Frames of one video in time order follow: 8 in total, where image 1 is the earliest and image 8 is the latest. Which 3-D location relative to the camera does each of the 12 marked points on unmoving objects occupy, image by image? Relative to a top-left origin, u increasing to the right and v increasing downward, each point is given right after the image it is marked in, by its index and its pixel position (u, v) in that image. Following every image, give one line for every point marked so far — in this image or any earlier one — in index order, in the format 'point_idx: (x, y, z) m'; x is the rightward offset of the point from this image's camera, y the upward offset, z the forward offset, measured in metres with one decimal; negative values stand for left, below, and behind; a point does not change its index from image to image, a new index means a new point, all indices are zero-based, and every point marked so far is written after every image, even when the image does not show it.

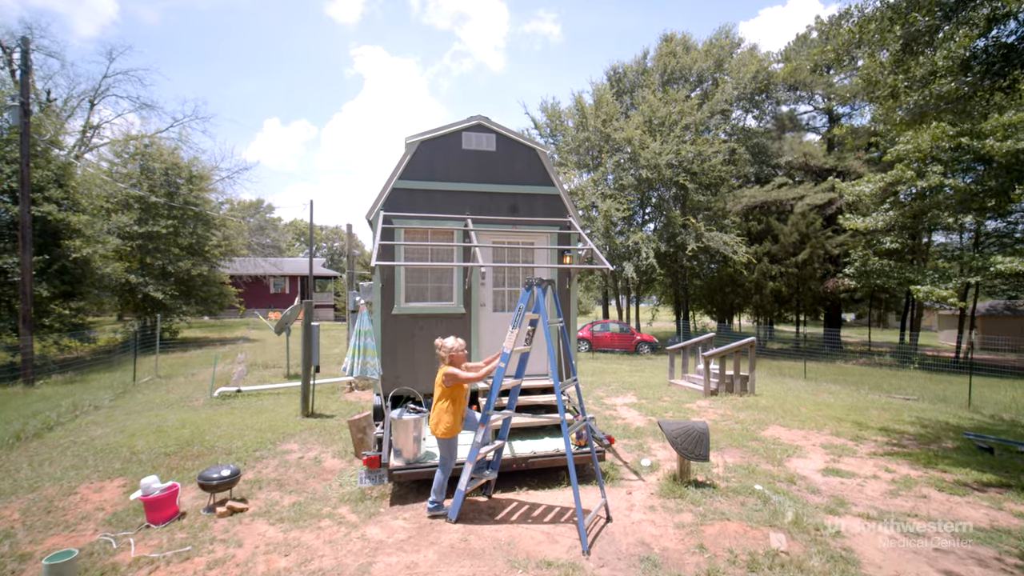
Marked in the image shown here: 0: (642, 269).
0: (+5.4, +0.8, +19.6) m
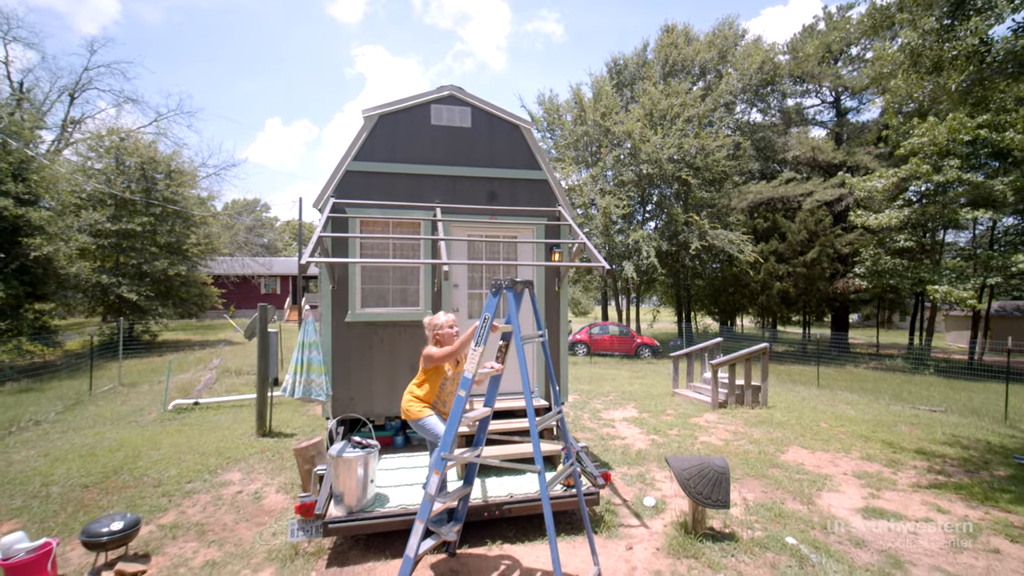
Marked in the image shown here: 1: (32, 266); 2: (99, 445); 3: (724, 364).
0: (+5.1, +0.8, +18.6) m
1: (-14.2, +0.6, +14.1) m
2: (-6.1, -2.3, +7.0) m
3: (+4.1, -1.5, +9.2) m
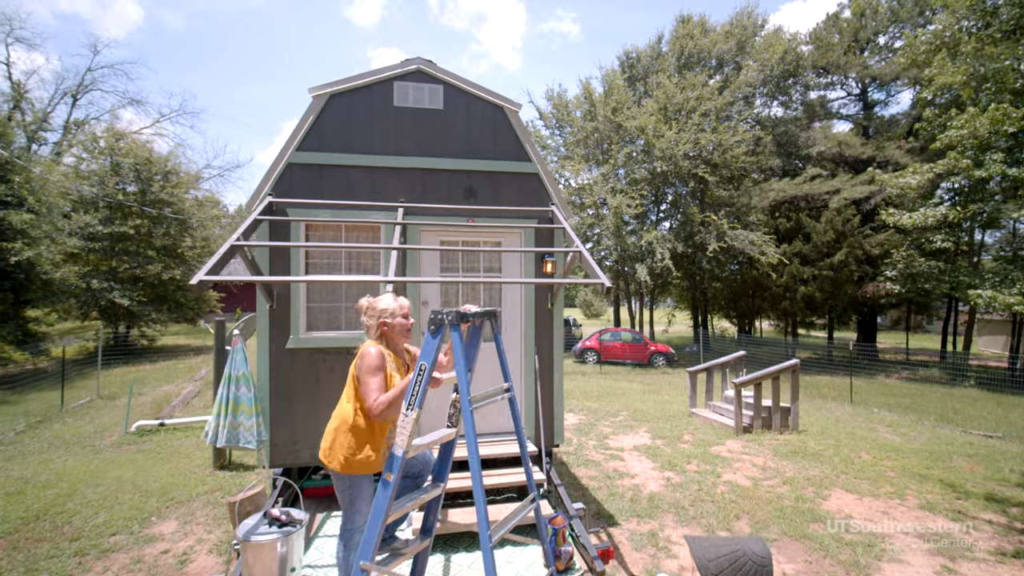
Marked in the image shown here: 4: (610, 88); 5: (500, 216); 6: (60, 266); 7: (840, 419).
0: (+5.3, +0.6, +17.5) m
1: (-14.2, +0.5, +13.5) m
2: (-6.2, -2.5, +6.2) m
3: (+4.0, -1.6, +8.1) m
4: (+3.9, +8.0, +19.0) m
5: (-0.1, +0.7, +4.4) m
6: (-15.1, +0.7, +15.9) m
7: (+6.7, -2.7, +9.7) m
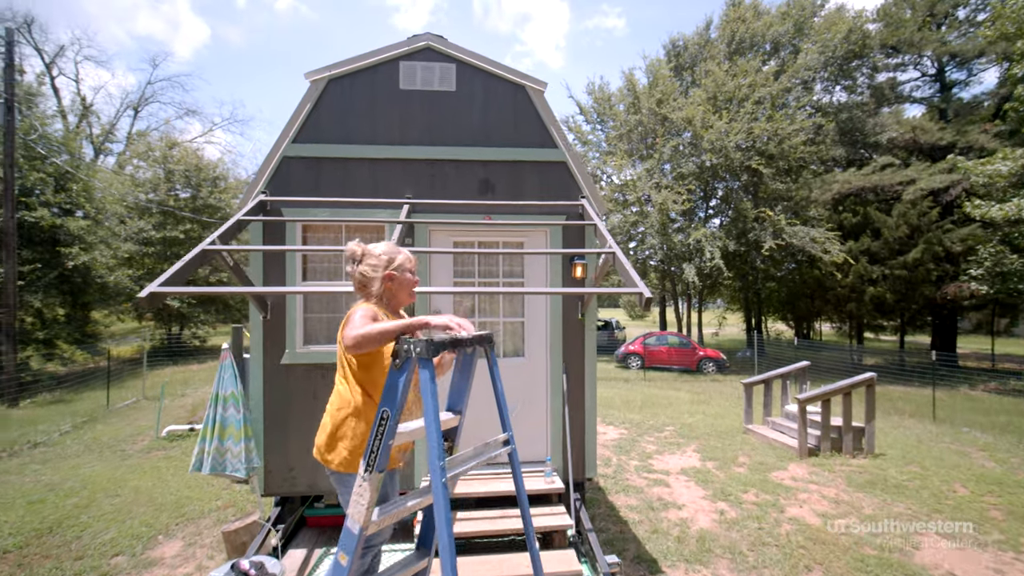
0: (+6.7, +0.6, +16.4) m
1: (-13.1, +0.4, +14.2) m
2: (-5.8, -2.6, +6.2) m
3: (+4.6, -1.7, +7.2) m
4: (+5.4, +7.9, +18.0) m
5: (+0.1, +0.6, +3.9) m
6: (-13.8, +0.7, +16.6) m
7: (+7.3, -2.7, +8.5) m
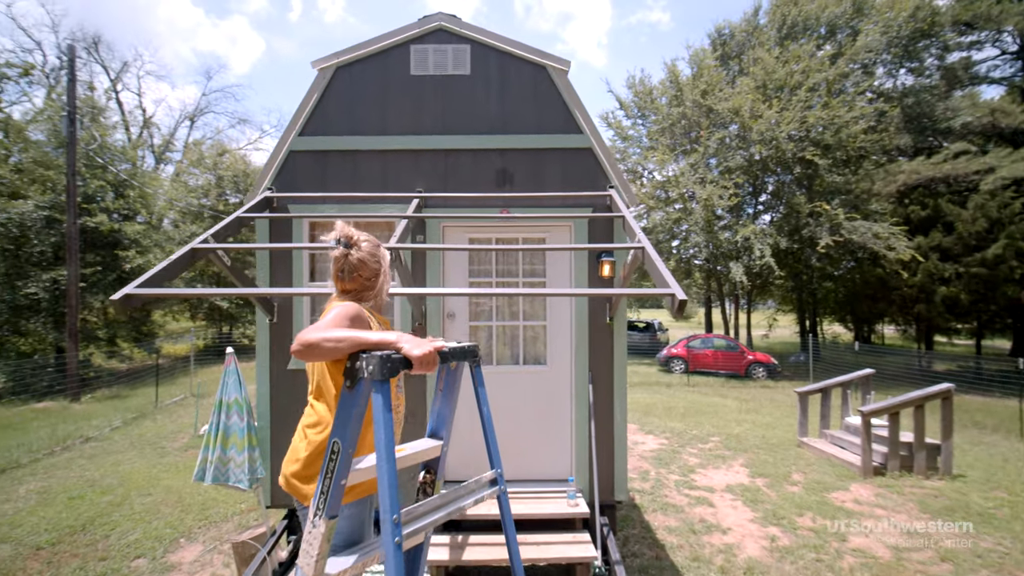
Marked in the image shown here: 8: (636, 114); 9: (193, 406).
0: (+7.9, +0.6, +15.4) m
1: (-12.0, +0.3, +14.9) m
2: (-5.5, -2.6, +6.3) m
3: (+5.0, -1.7, +6.4) m
4: (+6.7, +7.9, +17.2) m
5: (+0.2, +0.6, +3.5) m
6: (-12.5, +0.6, +17.4) m
7: (+7.9, -2.7, +7.5) m
8: (+5.0, +7.0, +19.1) m
9: (-7.6, -2.8, +11.4) m
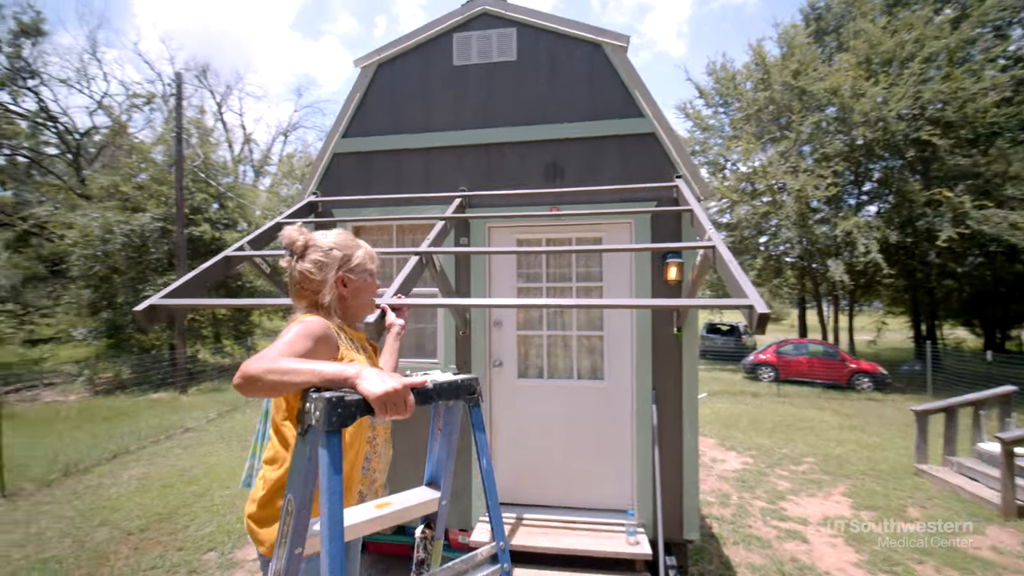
0: (+10.0, +0.6, +13.7) m
1: (-9.7, +0.2, +16.3) m
2: (-4.6, -2.6, +6.8) m
3: (+5.7, -1.7, +5.3) m
4: (+9.0, +7.9, +15.6) m
5: (+0.6, +0.6, +3.1) m
6: (-9.8, +0.5, +18.8) m
7: (+8.8, -2.7, +5.9) m
8: (+7.6, +7.0, +17.8) m
9: (-5.9, -2.9, +12.1) m
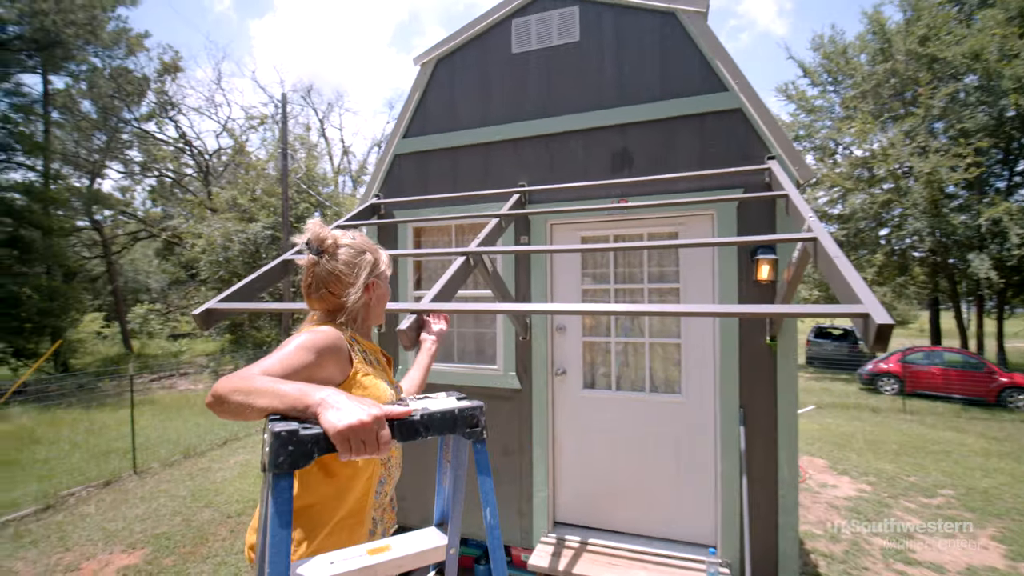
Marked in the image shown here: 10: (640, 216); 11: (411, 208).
0: (+12.0, +0.6, +11.5) m
1: (-6.9, +0.2, +17.6) m
2: (-3.5, -2.7, +7.3) m
3: (+6.4, -1.7, +4.0) m
4: (+11.5, +7.9, +13.6) m
5: (+0.9, +0.6, +2.8) m
6: (-6.5, +0.4, +20.1) m
7: (+9.5, -2.7, +4.0) m
8: (+10.5, +7.0, +16.0) m
9: (-3.8, -2.9, +12.8) m
10: (+0.8, +0.4, +2.9) m
11: (-0.7, +0.6, +3.3) m
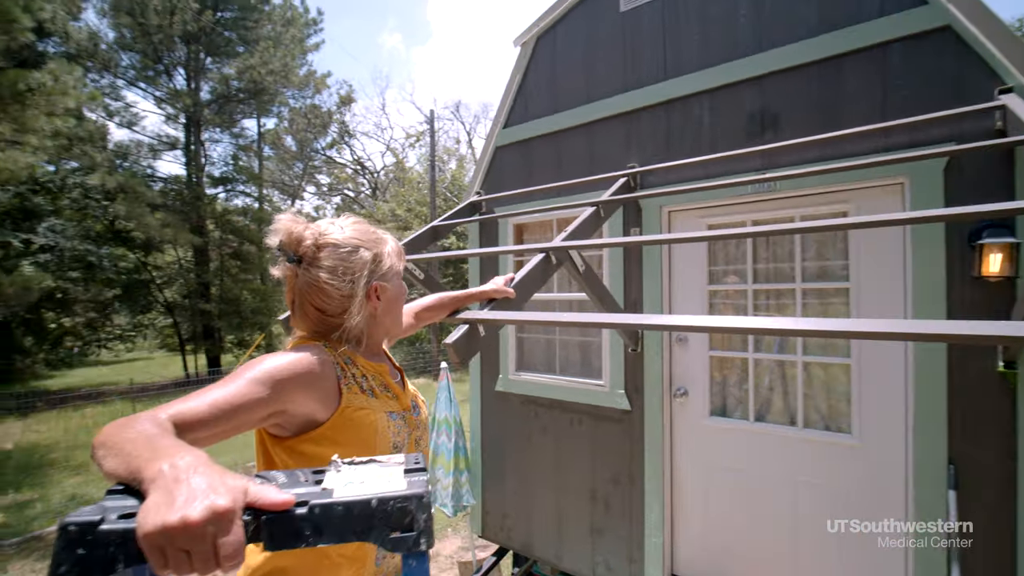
0: (+14.6, +0.7, +7.2) m
1: (-1.7, +0.1, +18.5) m
2: (-1.5, -2.7, +7.7) m
3: (+7.0, -1.6, +1.6) m
4: (+14.6, +8.0, +9.3) m
5: (+1.4, +0.6, +2.1) m
6: (-0.6, +0.4, +20.8) m
7: (+10.0, -2.6, +0.7) m
8: (+14.3, +7.1, +11.9) m
9: (-0.2, -3.0, +13.0) m
10: (+1.3, +0.4, +2.2) m
11: (0.0, +0.5, +3.1) m
